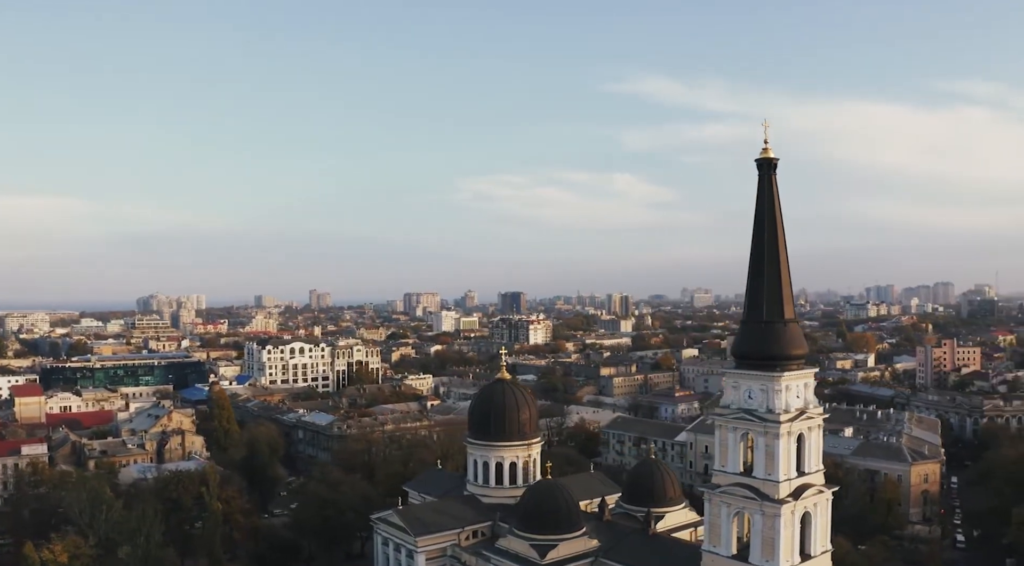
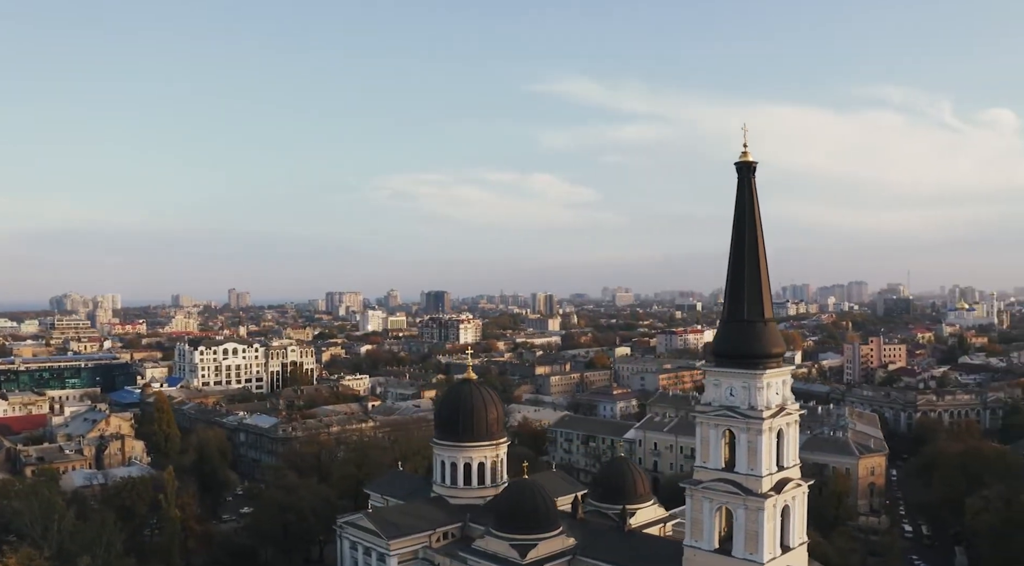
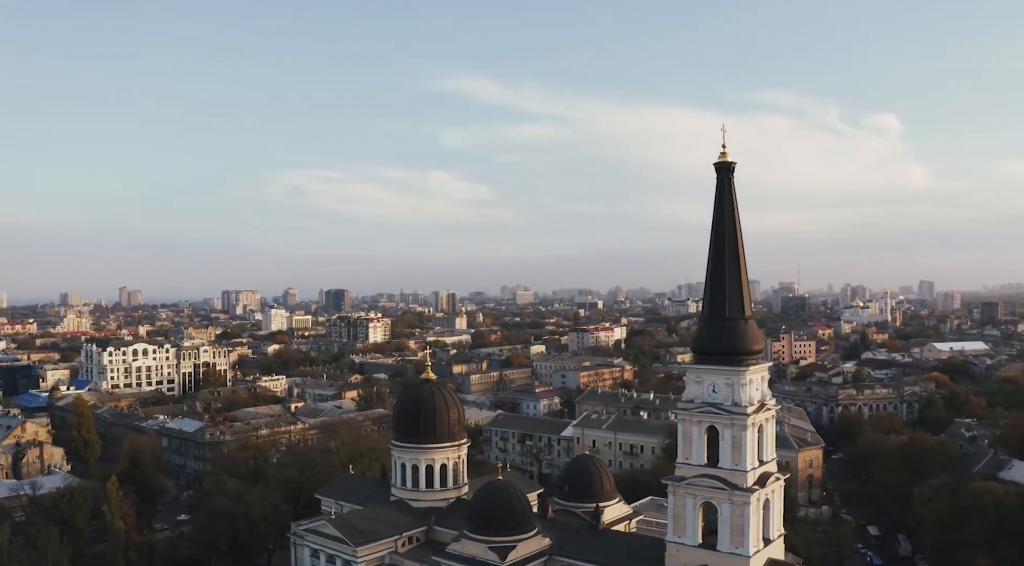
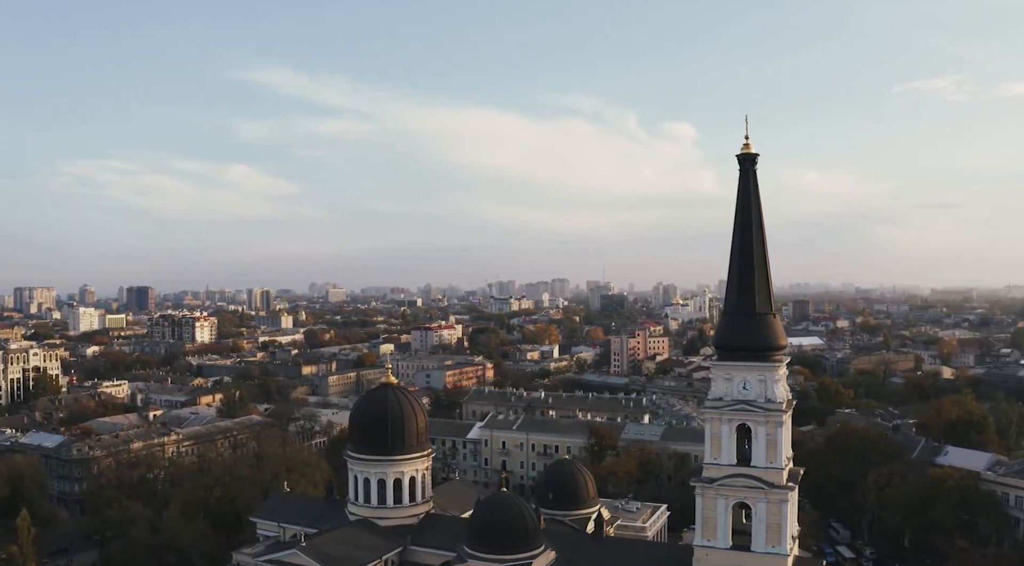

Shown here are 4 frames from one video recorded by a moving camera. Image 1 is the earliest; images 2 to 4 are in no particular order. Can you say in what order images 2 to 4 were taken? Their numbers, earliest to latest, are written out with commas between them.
2, 3, 4
